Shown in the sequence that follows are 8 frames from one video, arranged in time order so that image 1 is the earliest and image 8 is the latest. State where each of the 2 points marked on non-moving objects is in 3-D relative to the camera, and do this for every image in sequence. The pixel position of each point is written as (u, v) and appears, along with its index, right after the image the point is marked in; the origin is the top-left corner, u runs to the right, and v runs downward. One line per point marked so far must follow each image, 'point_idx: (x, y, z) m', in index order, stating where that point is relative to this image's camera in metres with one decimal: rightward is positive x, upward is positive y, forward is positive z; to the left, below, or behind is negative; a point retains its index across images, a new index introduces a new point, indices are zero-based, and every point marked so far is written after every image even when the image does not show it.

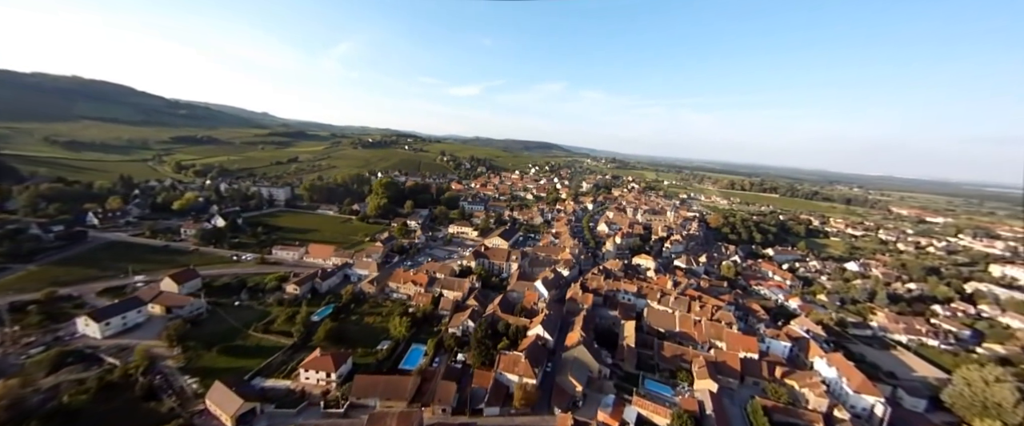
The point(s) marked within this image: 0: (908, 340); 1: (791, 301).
0: (+18.6, -6.1, +18.3) m
1: (+14.7, -4.8, +20.7) m
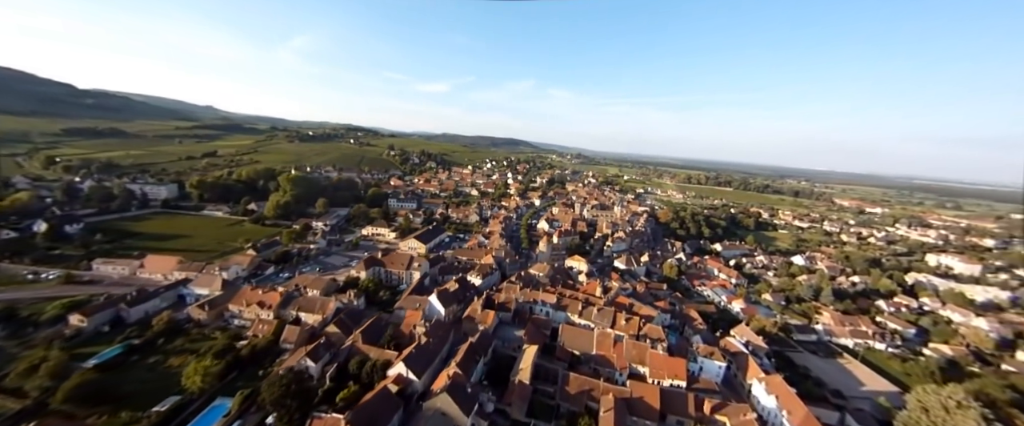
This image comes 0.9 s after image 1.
0: (+15.0, -5.8, +17.1) m
1: (+10.9, -4.5, +19.2) m
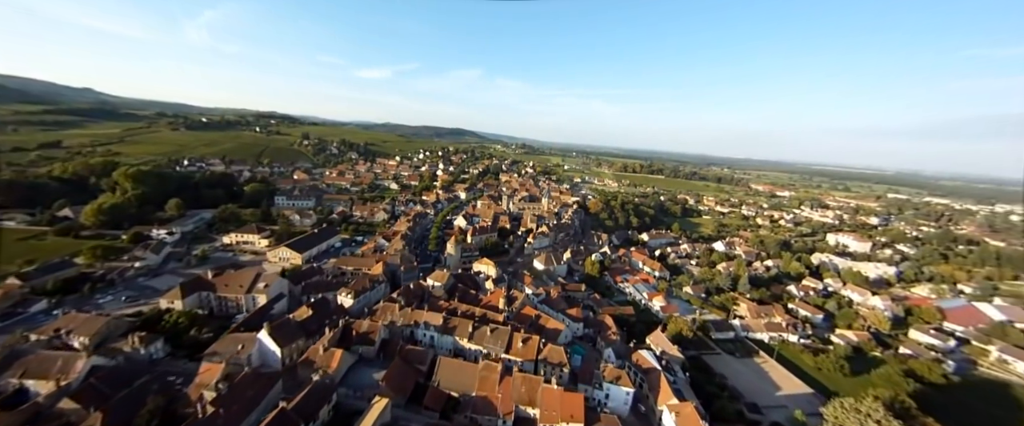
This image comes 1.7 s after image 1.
0: (+11.0, -5.3, +16.7) m
1: (+6.7, -4.1, +18.2) m
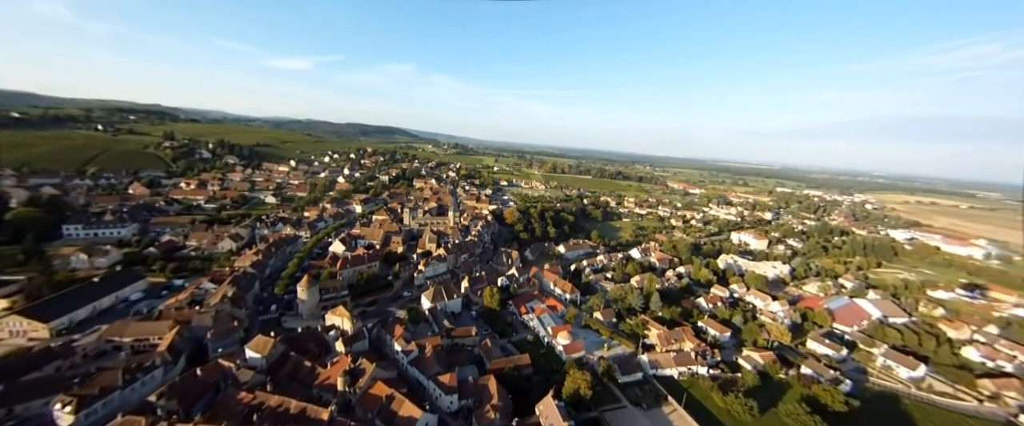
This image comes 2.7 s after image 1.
0: (+6.5, -6.2, +15.2) m
1: (+1.9, -5.1, +15.9) m
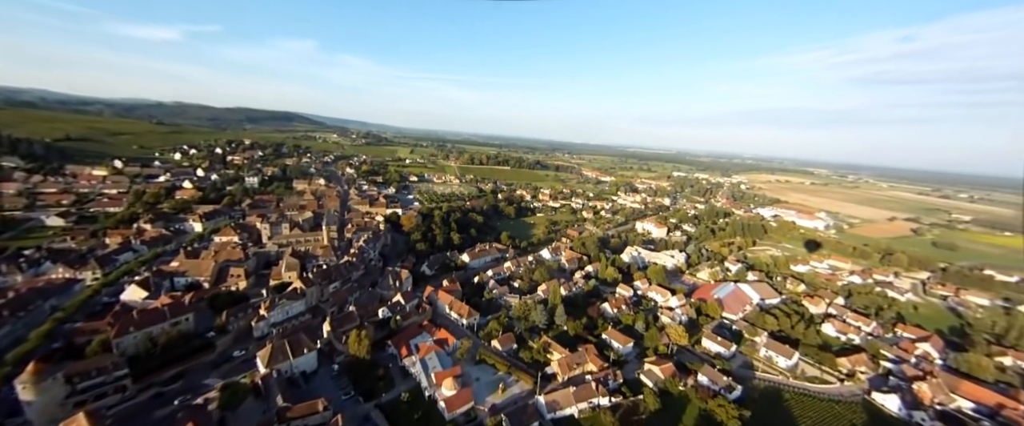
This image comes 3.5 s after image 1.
0: (+2.3, -6.9, +13.4) m
1: (-2.4, -5.9, +13.1) m
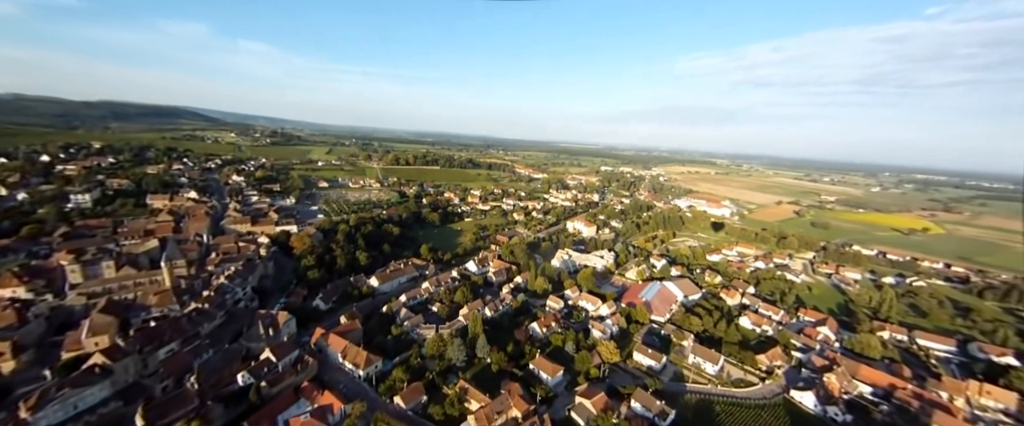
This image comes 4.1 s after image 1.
0: (-0.4, -7.8, +10.7) m
1: (-5.0, -7.0, +9.6) m
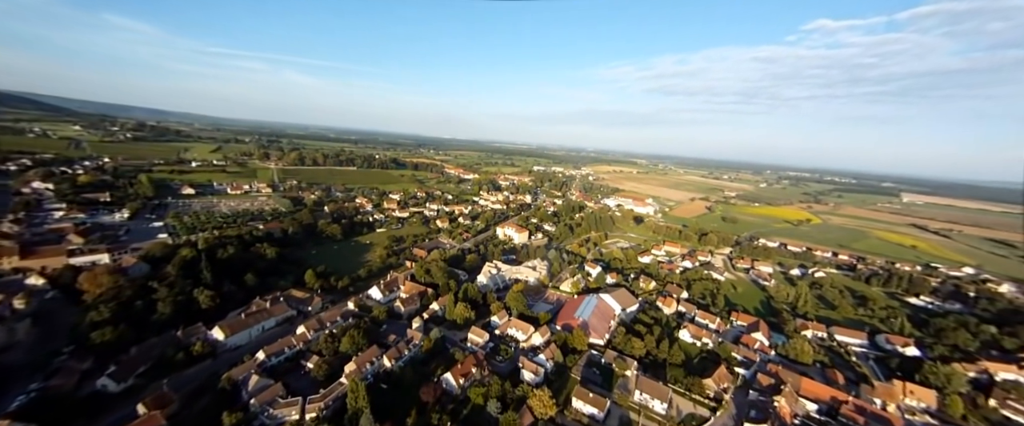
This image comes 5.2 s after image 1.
0: (-2.3, -8.5, +5.6) m
1: (-6.6, -7.8, +3.6) m
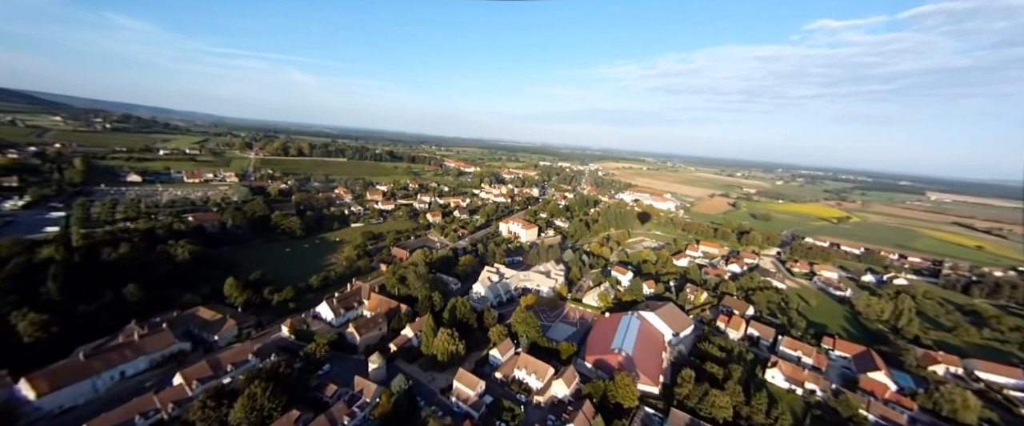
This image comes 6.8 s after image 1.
0: (-2.0, -7.8, -2.2) m
1: (-6.4, -7.1, -4.1) m
